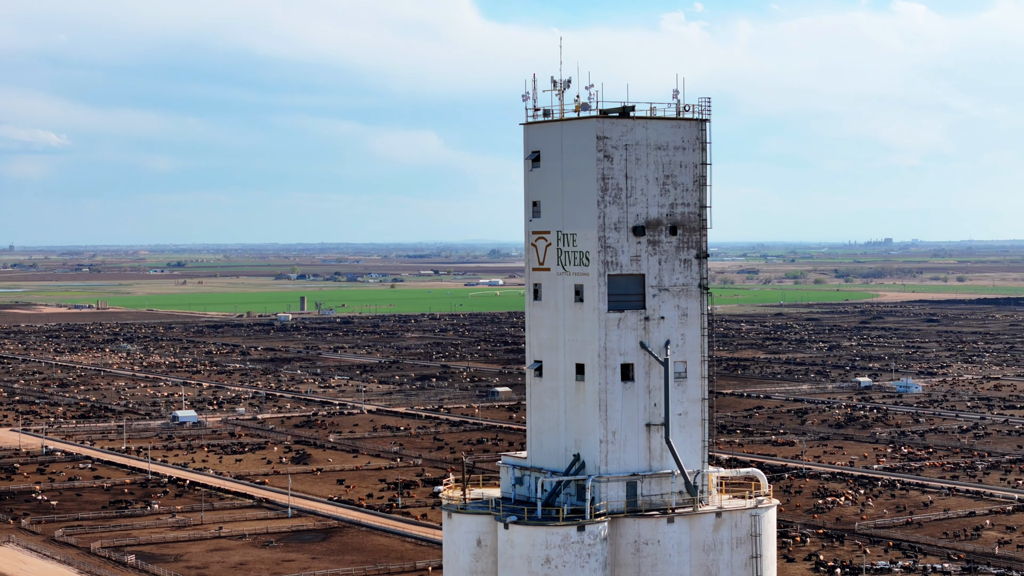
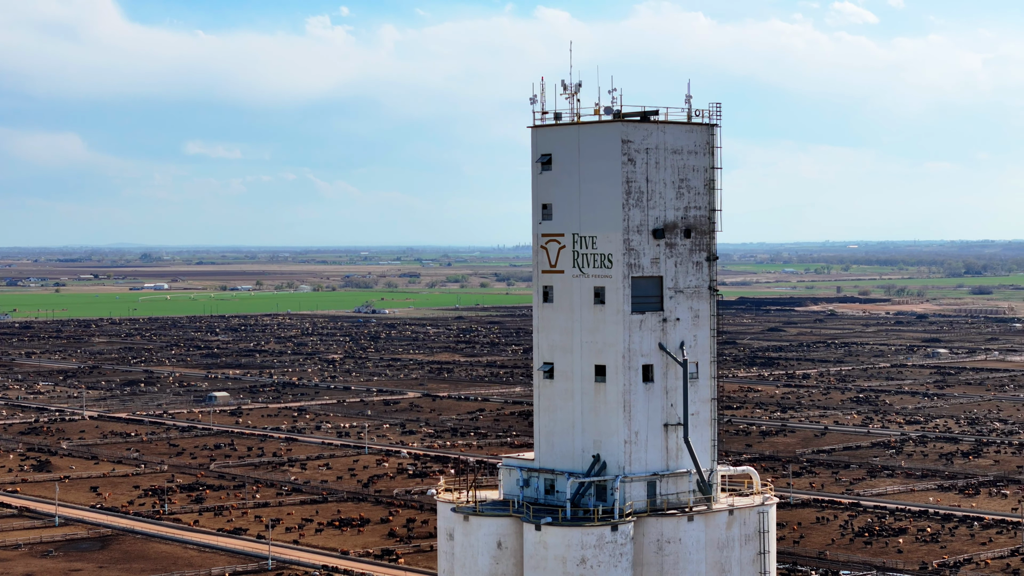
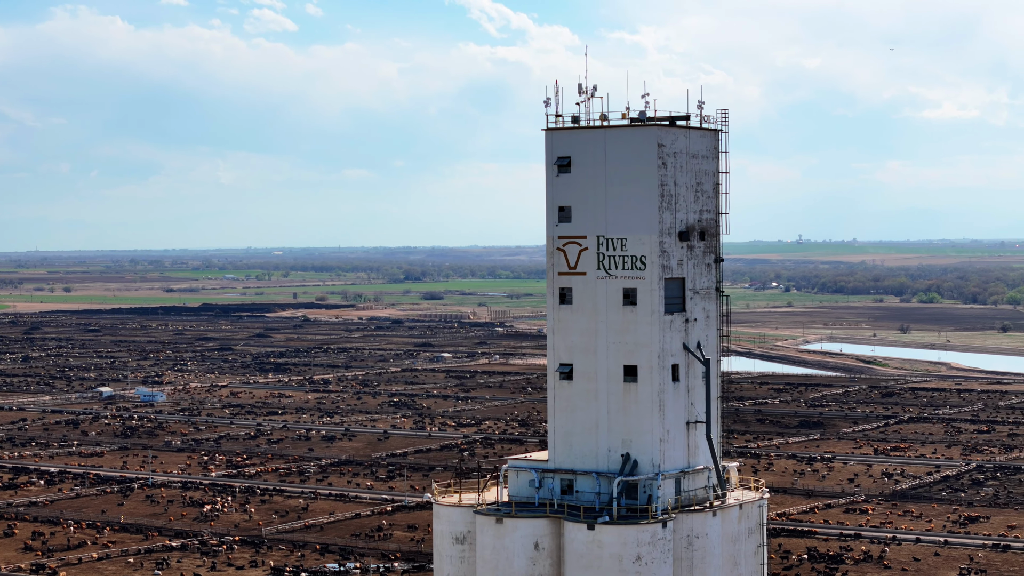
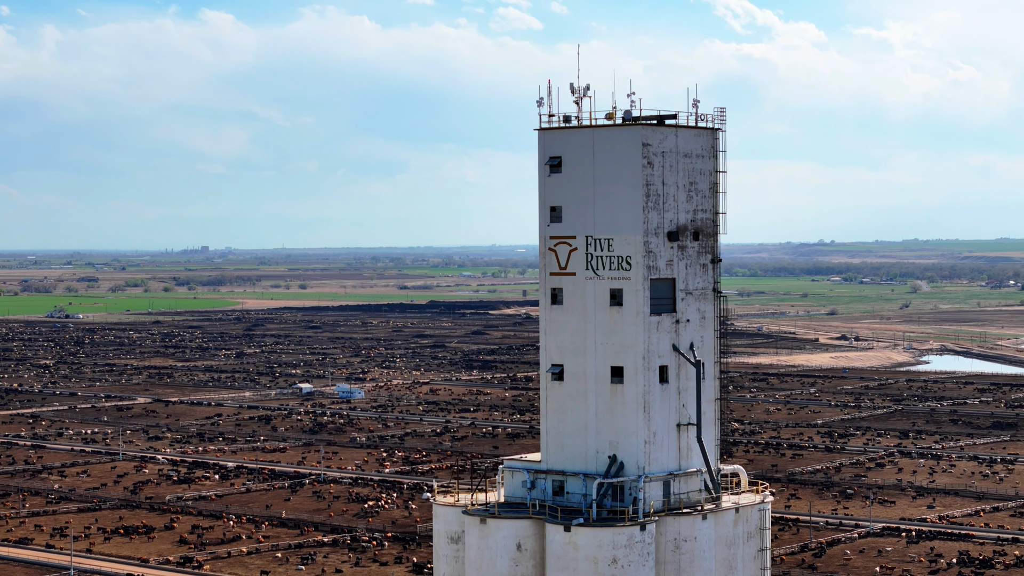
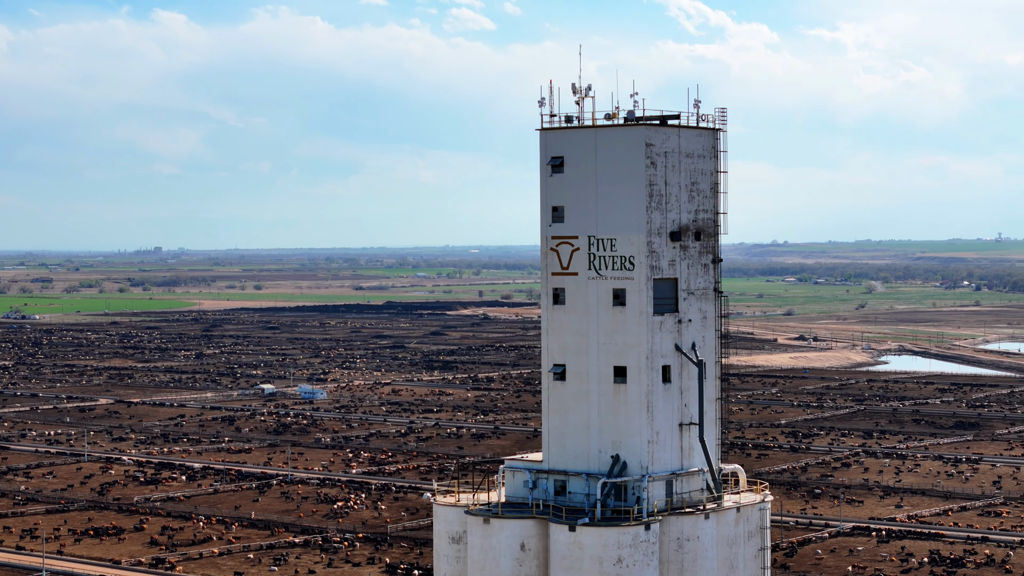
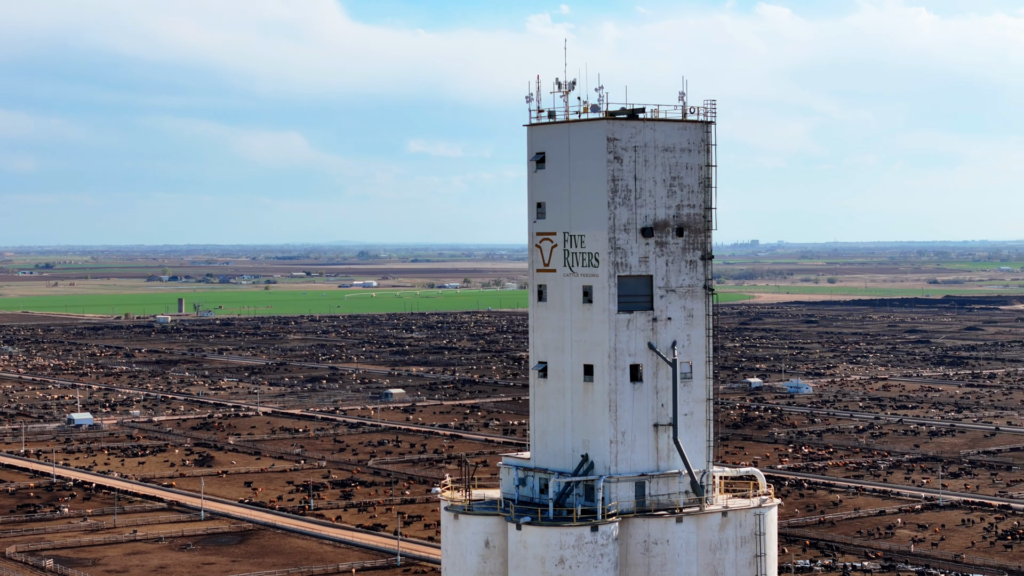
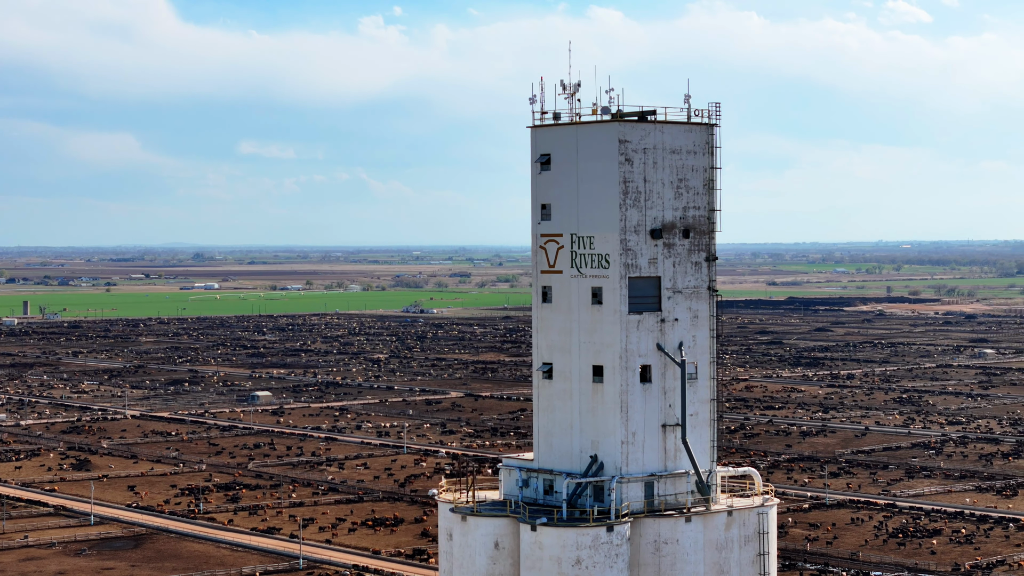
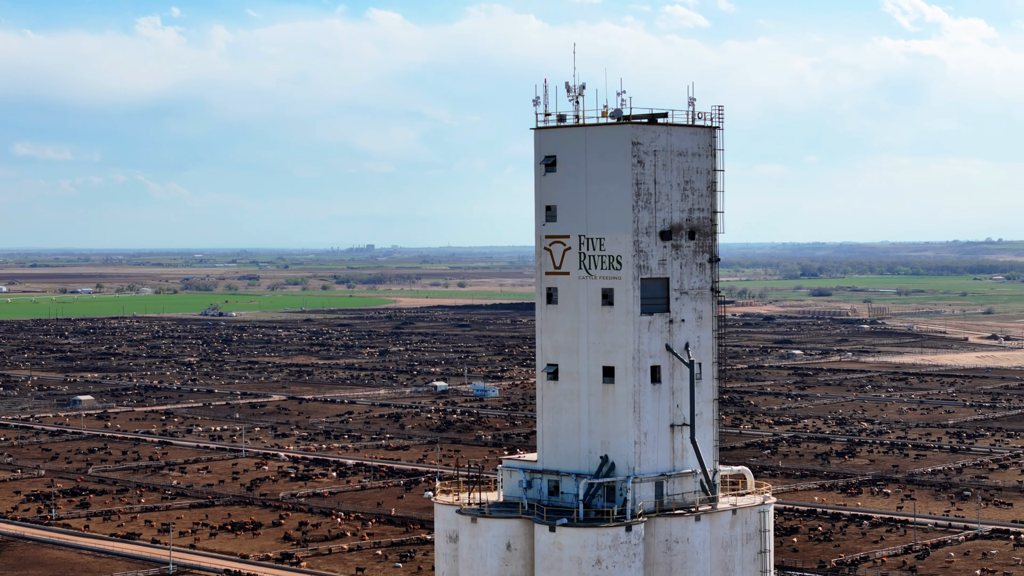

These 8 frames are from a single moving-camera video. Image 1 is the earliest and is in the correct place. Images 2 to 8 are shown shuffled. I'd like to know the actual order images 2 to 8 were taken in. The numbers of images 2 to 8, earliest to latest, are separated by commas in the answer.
6, 7, 2, 8, 4, 5, 3
